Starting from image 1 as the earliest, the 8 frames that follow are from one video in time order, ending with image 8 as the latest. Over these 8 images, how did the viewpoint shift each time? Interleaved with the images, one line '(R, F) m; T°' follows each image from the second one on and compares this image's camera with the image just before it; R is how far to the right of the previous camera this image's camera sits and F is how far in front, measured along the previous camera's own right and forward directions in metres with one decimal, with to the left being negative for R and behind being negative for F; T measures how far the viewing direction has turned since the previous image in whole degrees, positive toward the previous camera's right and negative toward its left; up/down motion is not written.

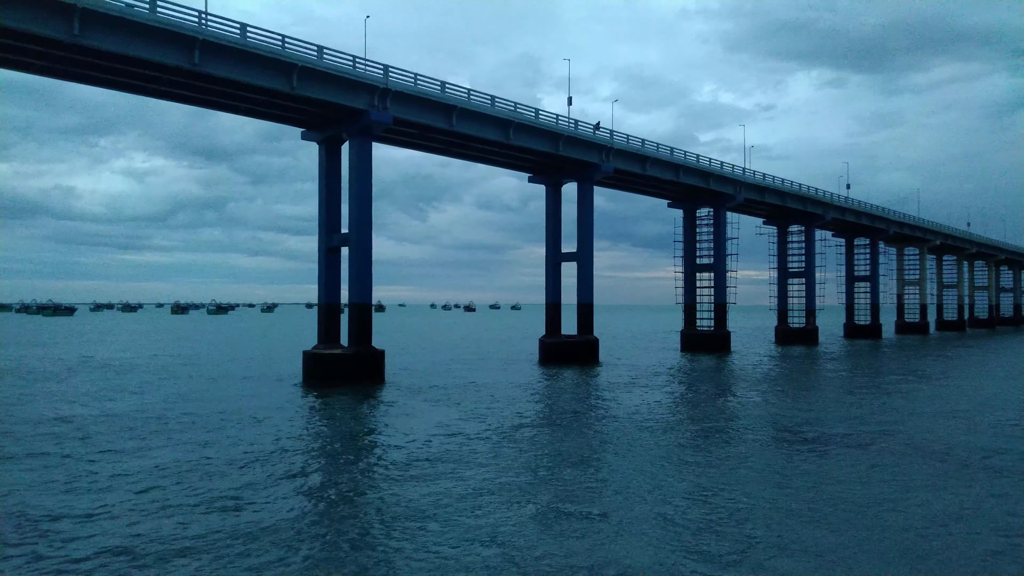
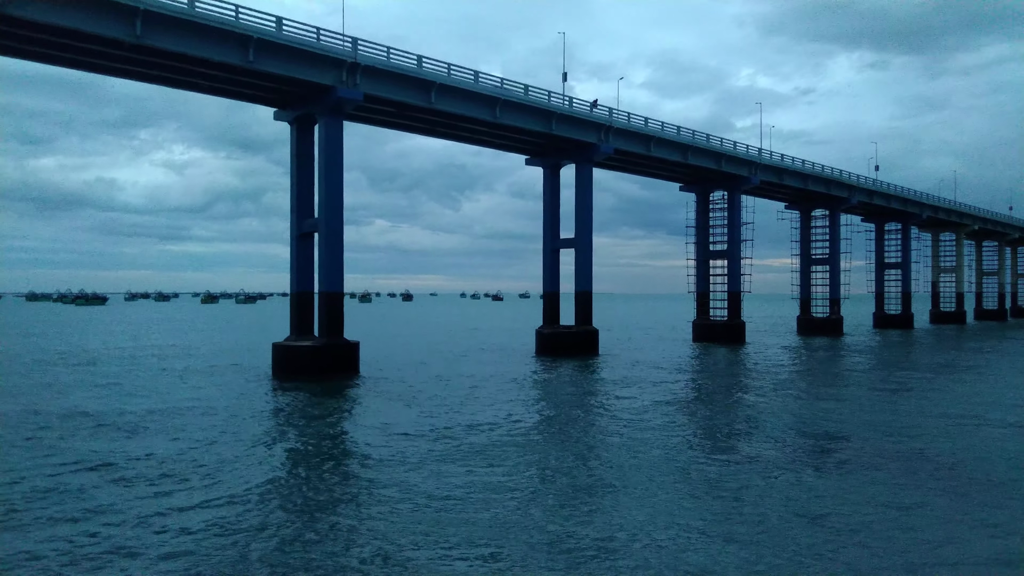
(+2.0, +2.0) m; -3°
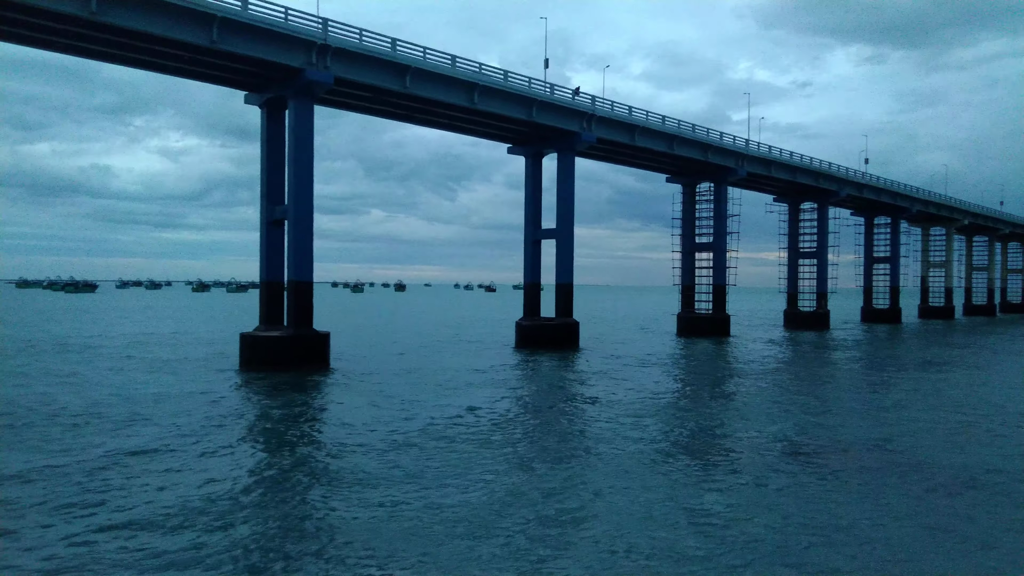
(+0.8, +0.6) m; 0°
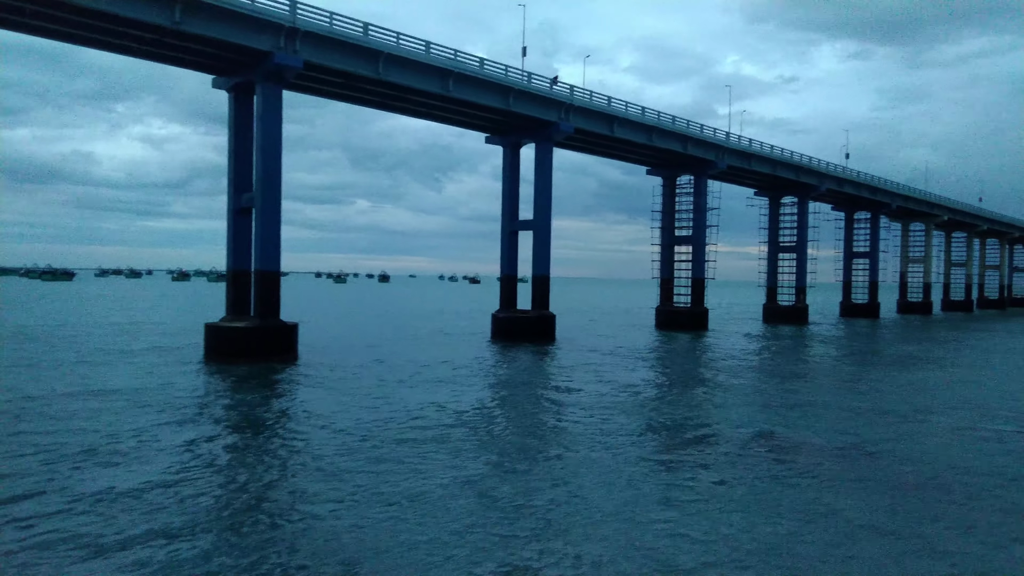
(+0.5, +0.4) m; +1°
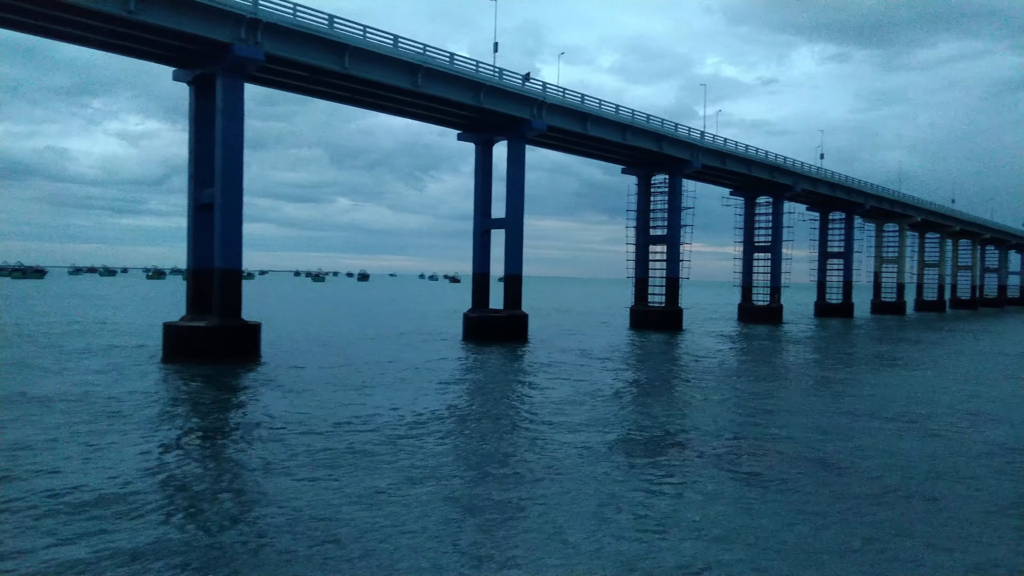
(+0.5, +0.4) m; +1°
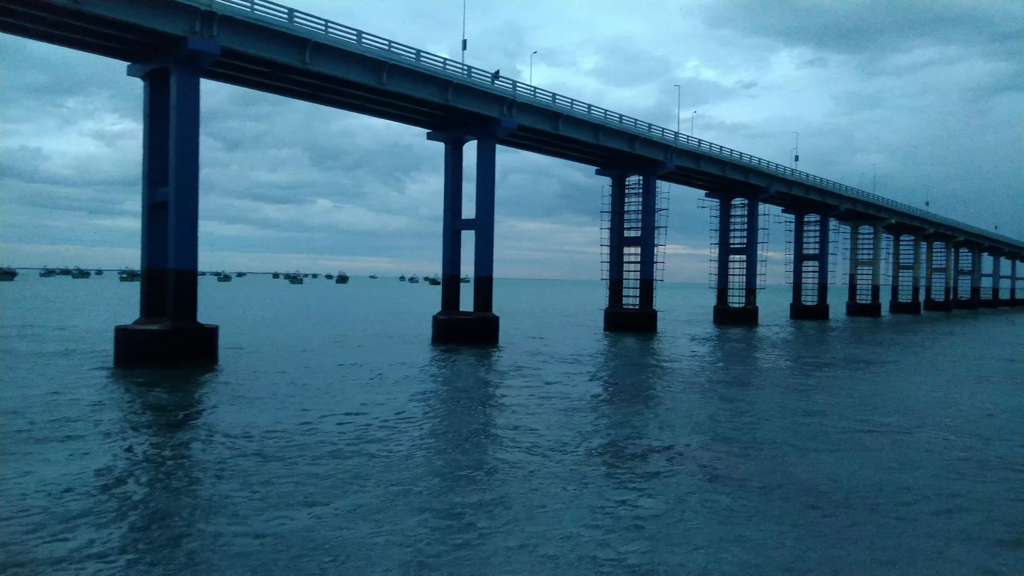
(+0.5, +0.6) m; +1°
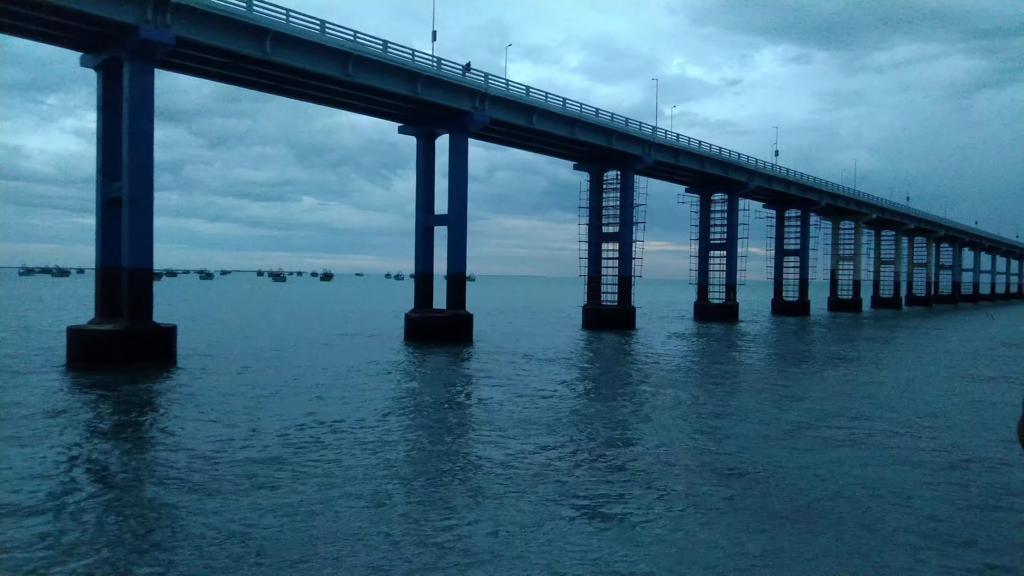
(+0.6, +0.7) m; +1°
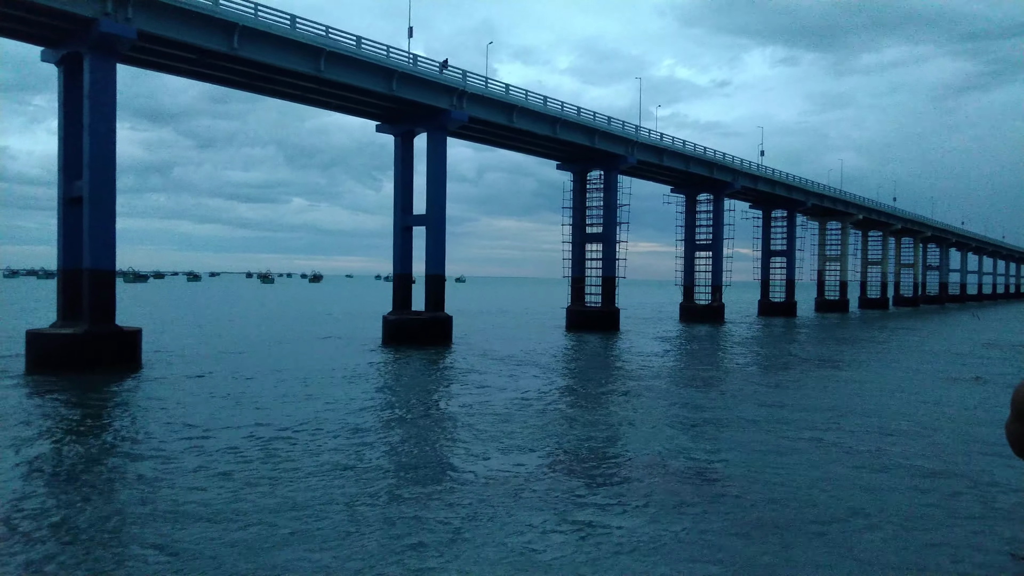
(+0.5, +0.6) m; +1°
